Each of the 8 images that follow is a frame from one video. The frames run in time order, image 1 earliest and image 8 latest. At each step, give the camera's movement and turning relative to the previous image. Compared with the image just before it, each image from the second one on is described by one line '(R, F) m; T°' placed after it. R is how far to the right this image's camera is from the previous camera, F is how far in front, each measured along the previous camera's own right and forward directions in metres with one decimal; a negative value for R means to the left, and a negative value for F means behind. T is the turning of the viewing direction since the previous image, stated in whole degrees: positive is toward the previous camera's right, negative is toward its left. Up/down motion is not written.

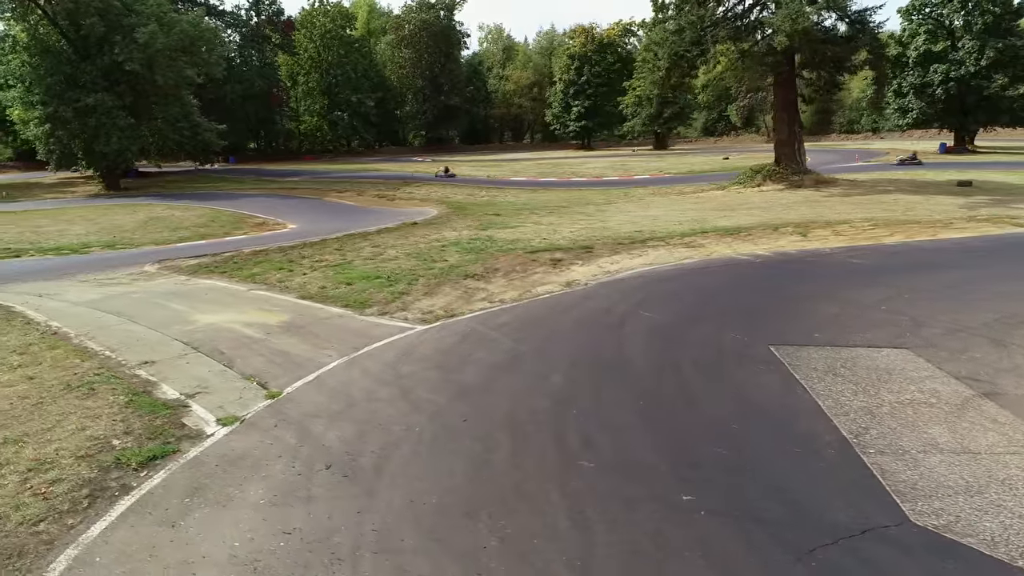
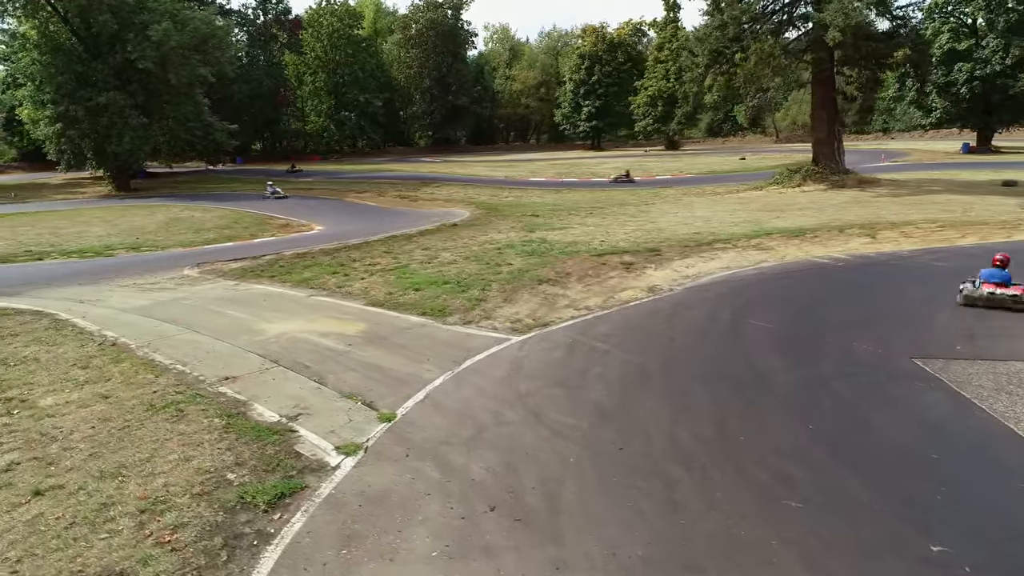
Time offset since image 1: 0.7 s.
(-1.3, +0.7) m; 0°
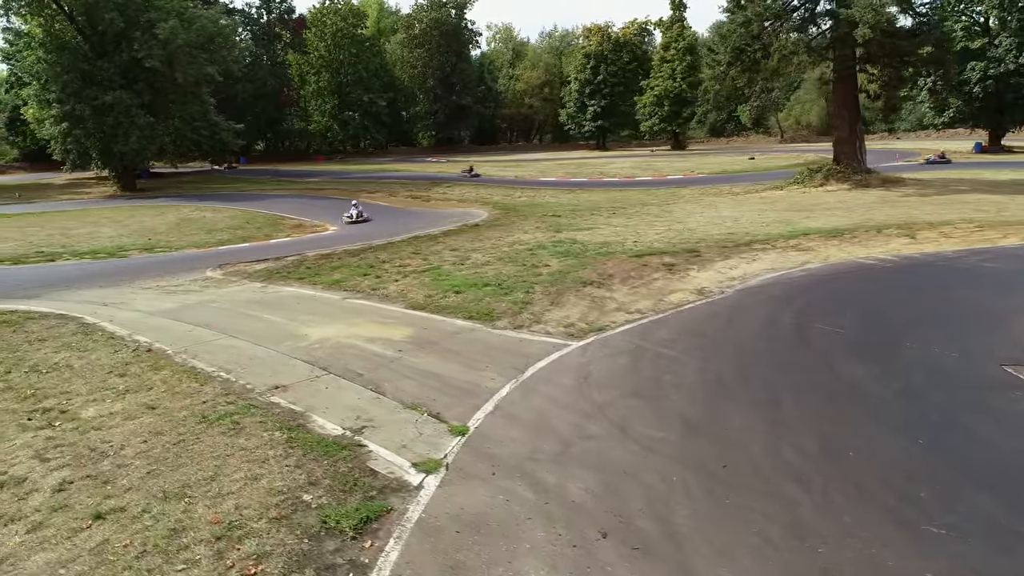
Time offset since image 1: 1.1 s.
(-0.7, +0.4) m; 0°
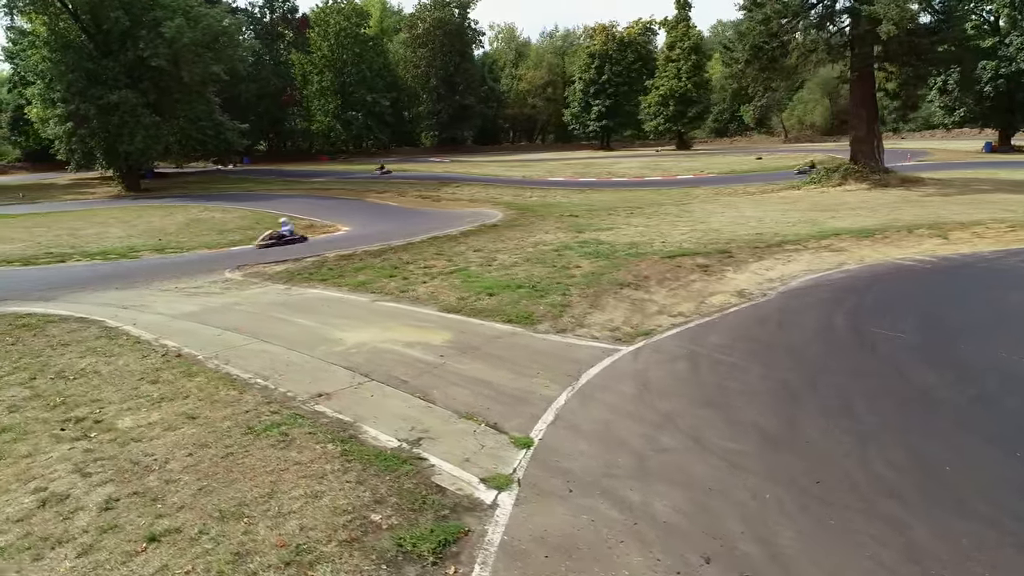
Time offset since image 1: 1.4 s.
(-0.5, +0.3) m; 0°
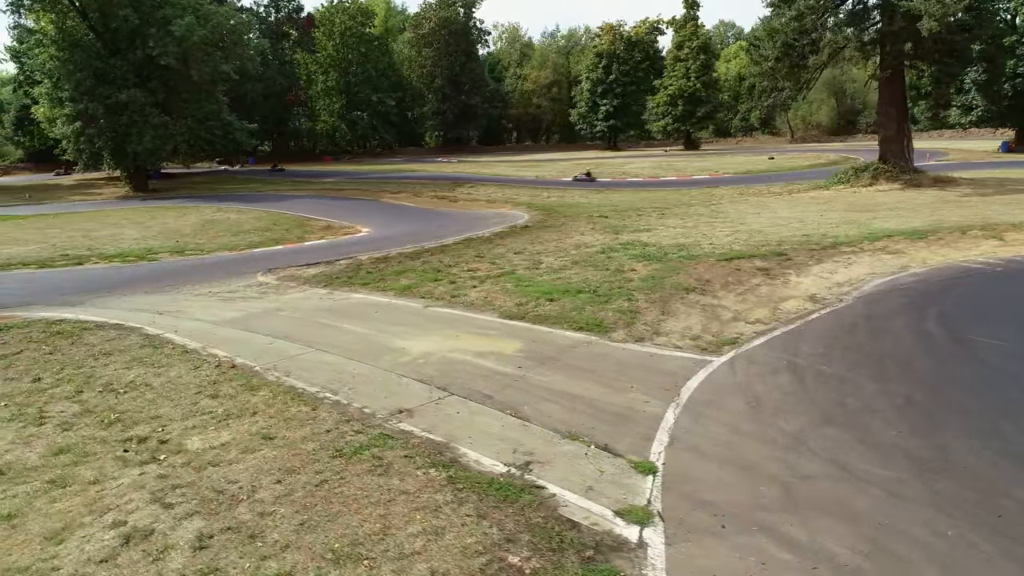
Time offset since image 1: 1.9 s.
(-0.9, +0.5) m; 0°
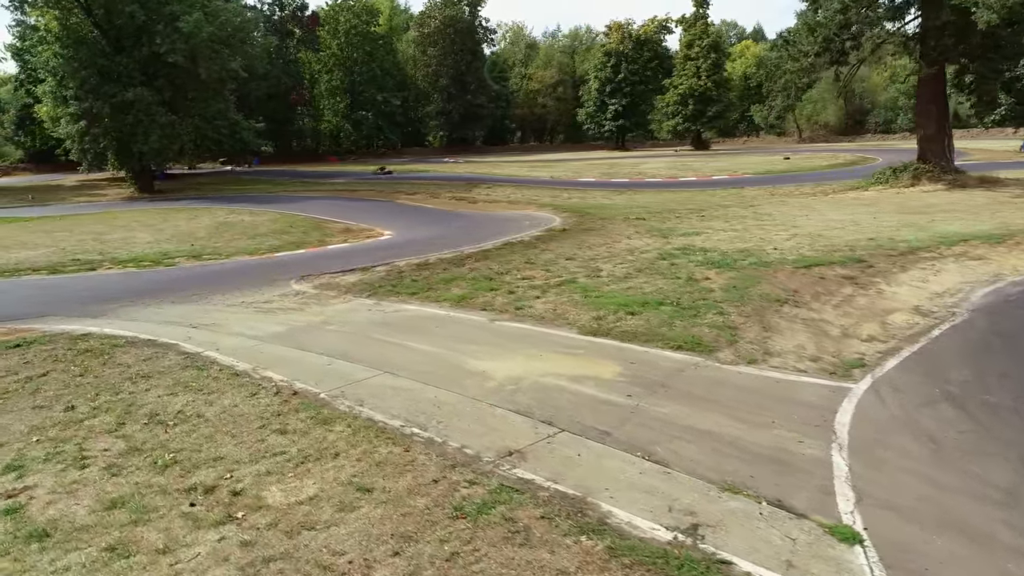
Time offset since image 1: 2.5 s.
(-1.0, +0.8) m; 0°
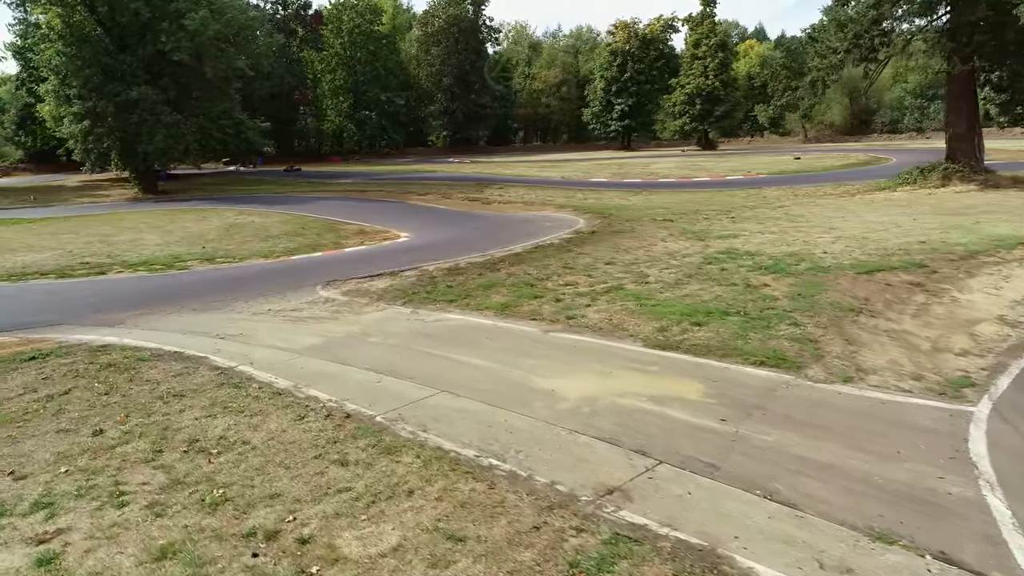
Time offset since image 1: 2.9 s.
(-0.7, +0.6) m; 0°
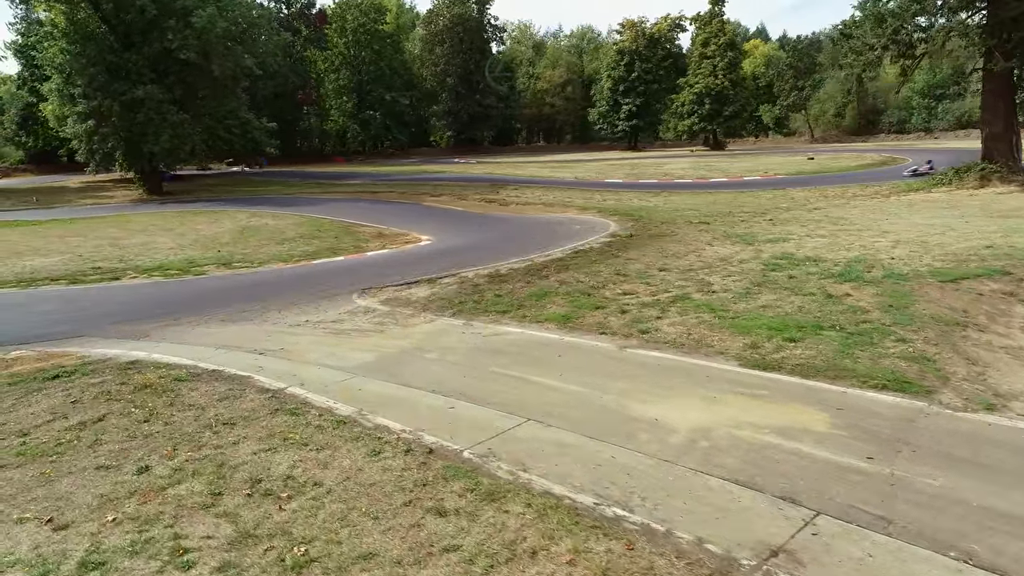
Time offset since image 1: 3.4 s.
(-0.8, +0.7) m; 0°
